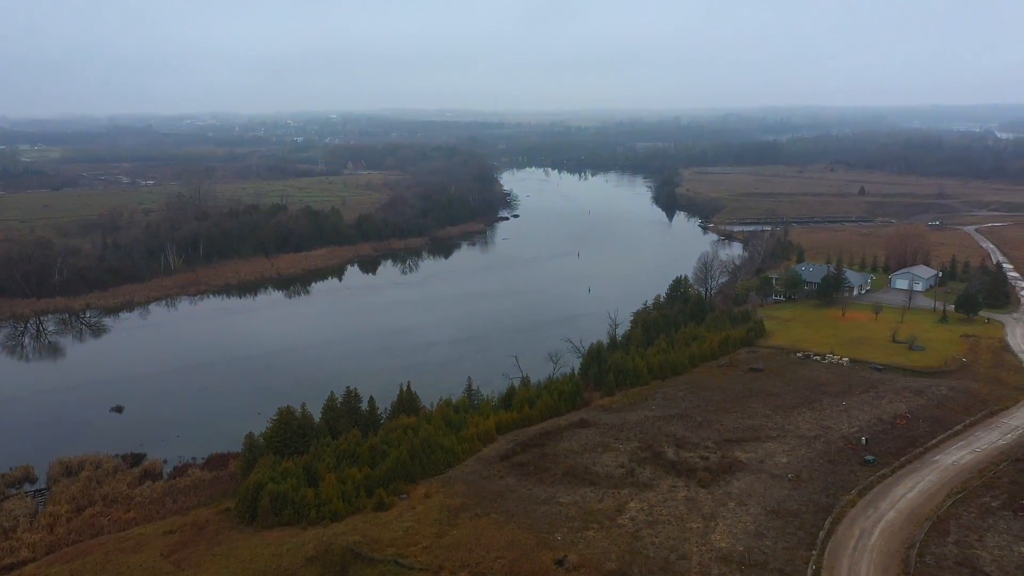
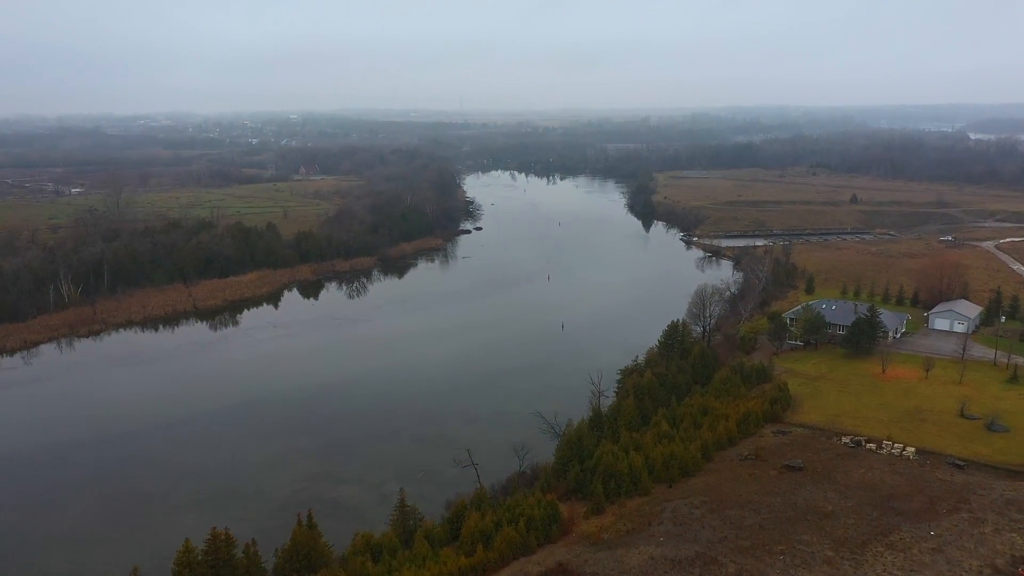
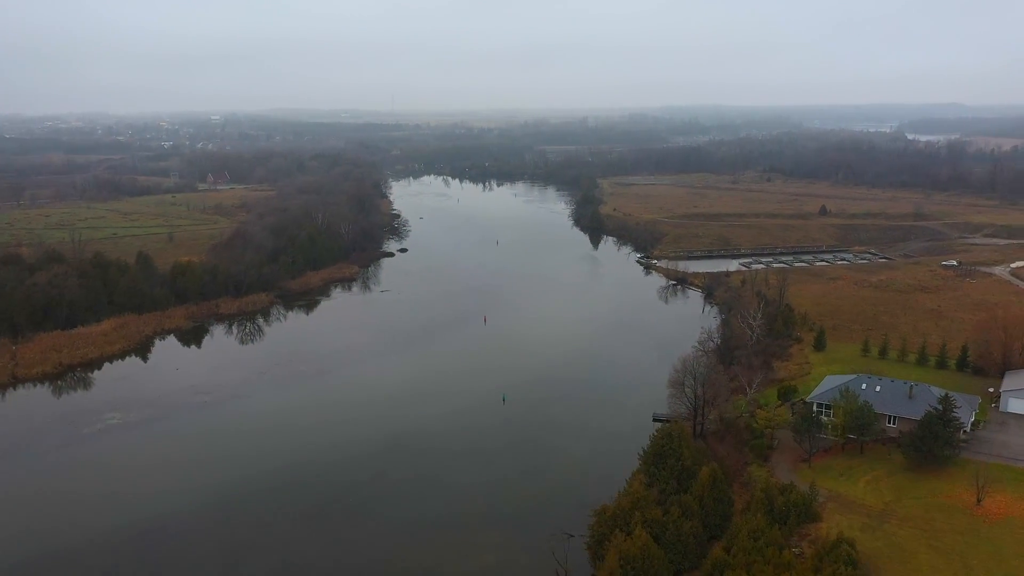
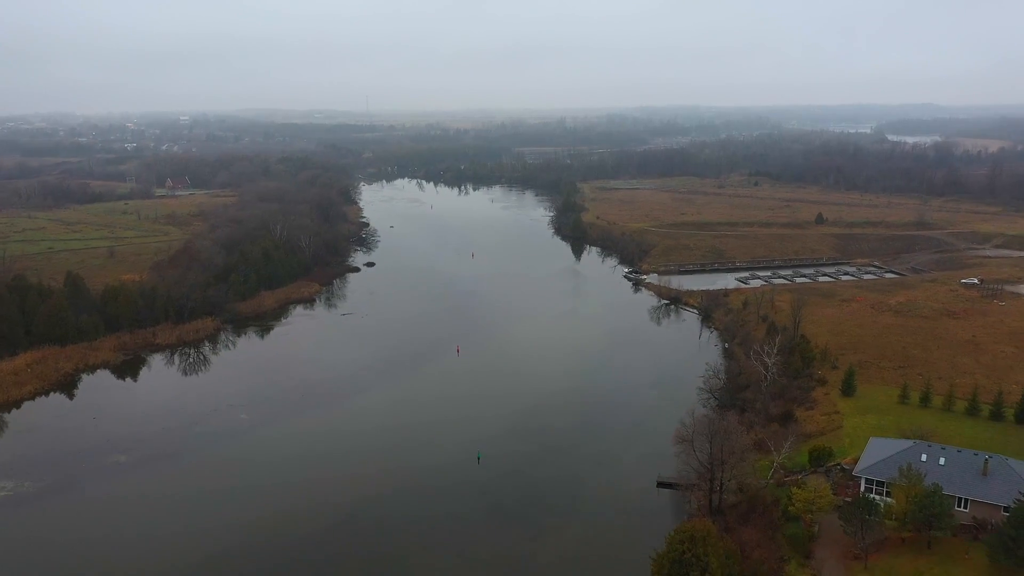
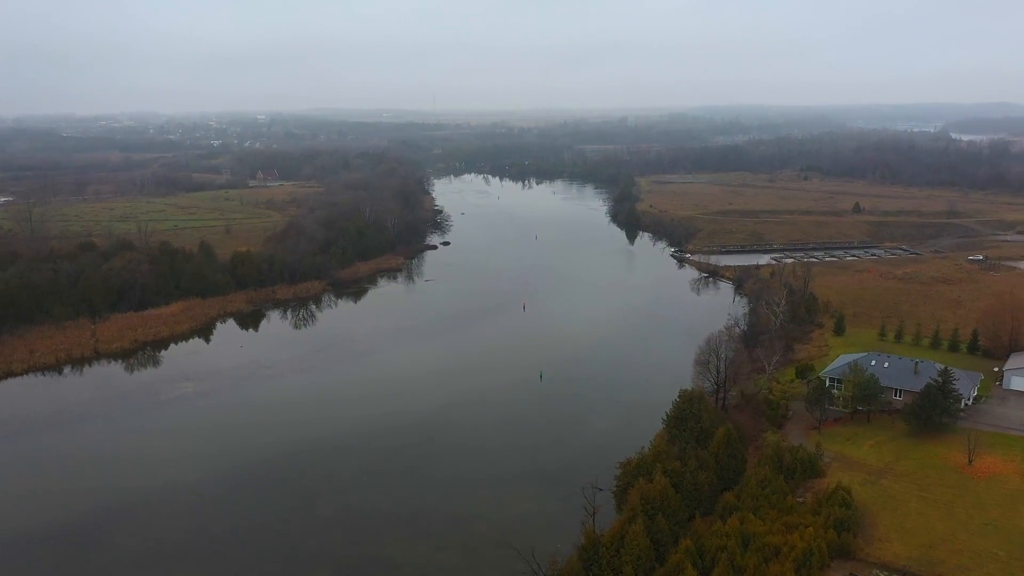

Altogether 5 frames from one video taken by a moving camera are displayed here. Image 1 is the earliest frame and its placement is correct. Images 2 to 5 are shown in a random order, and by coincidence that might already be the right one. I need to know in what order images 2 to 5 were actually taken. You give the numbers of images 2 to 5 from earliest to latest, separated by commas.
2, 5, 3, 4
